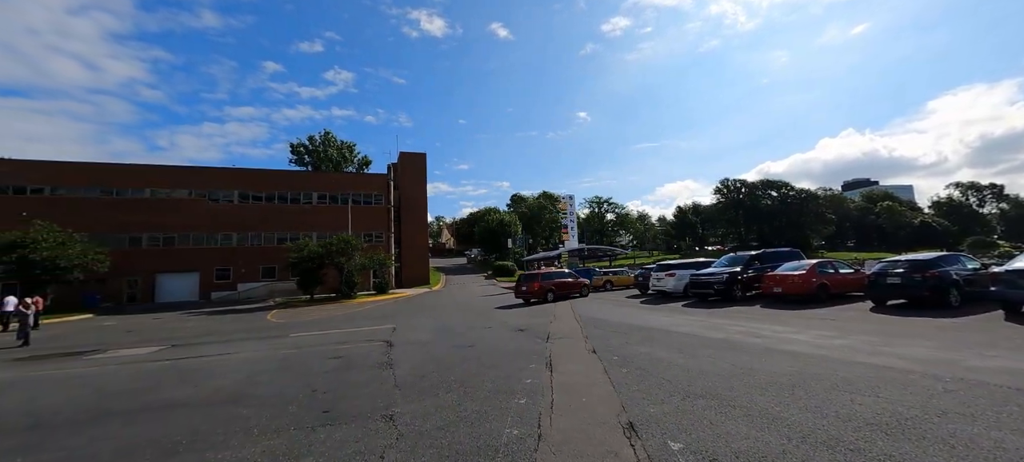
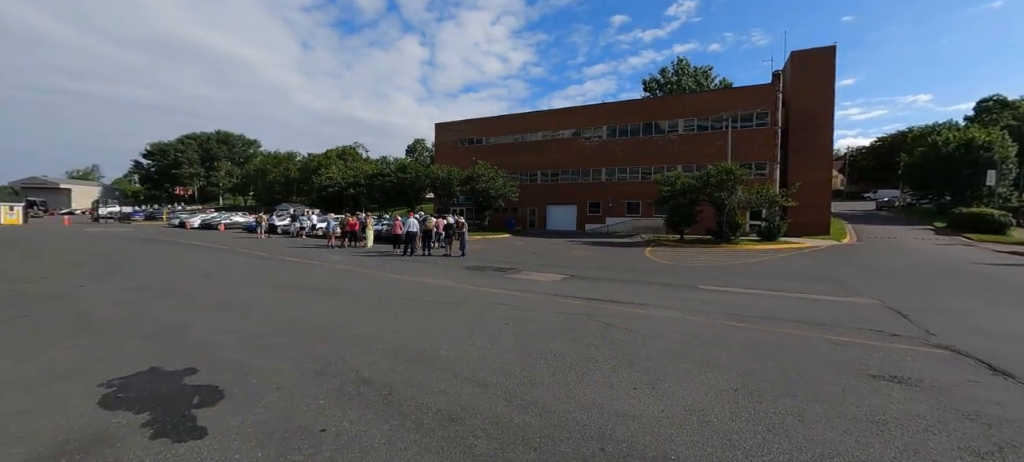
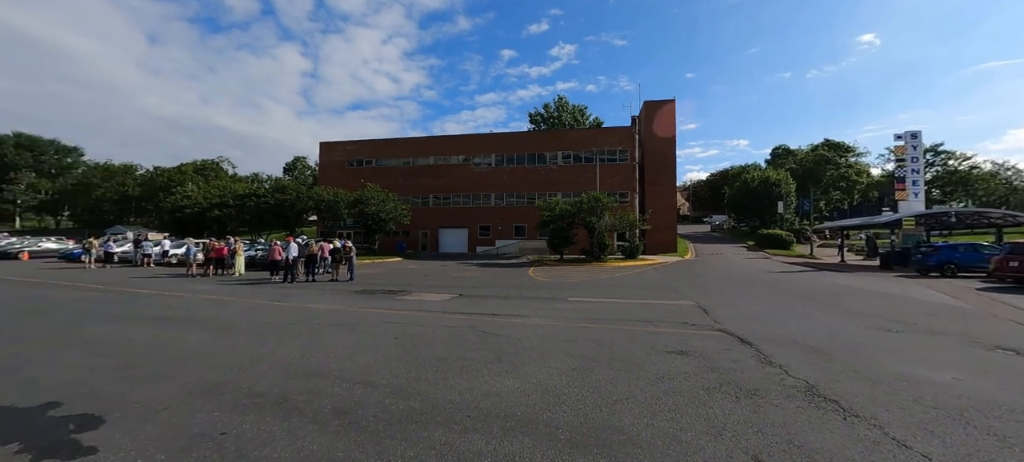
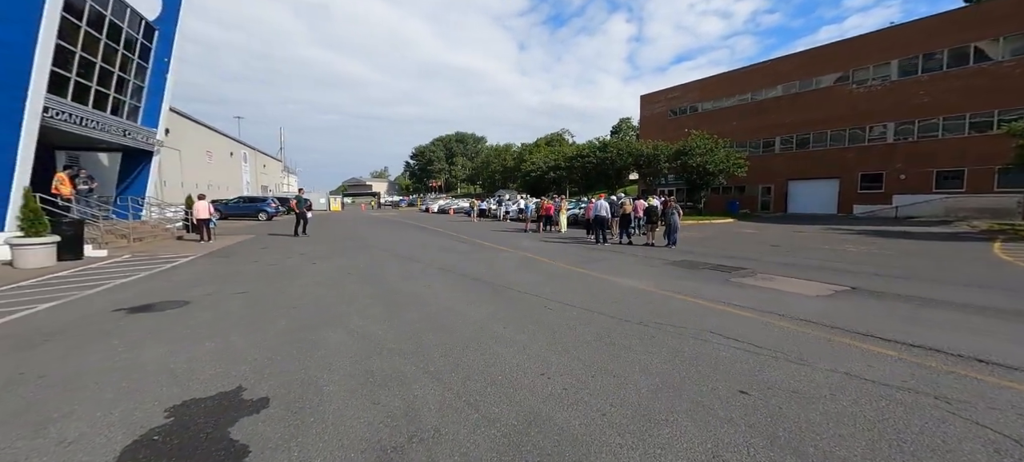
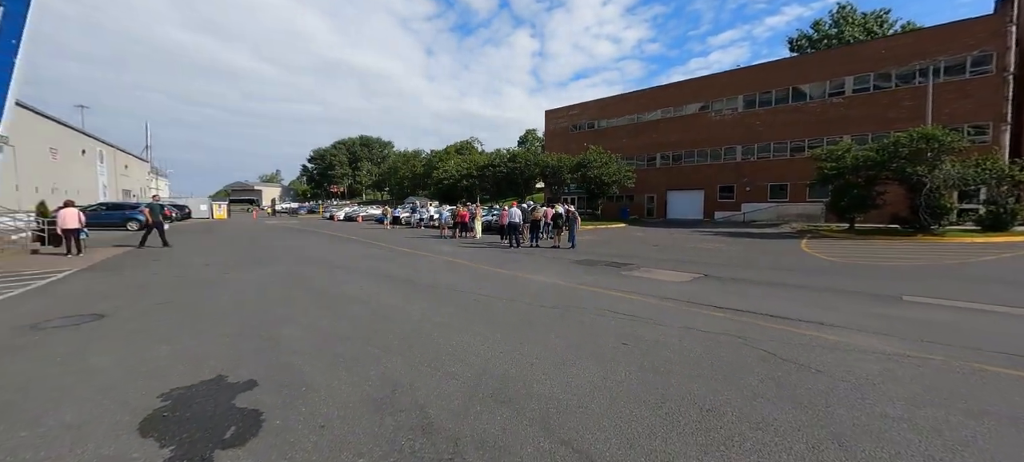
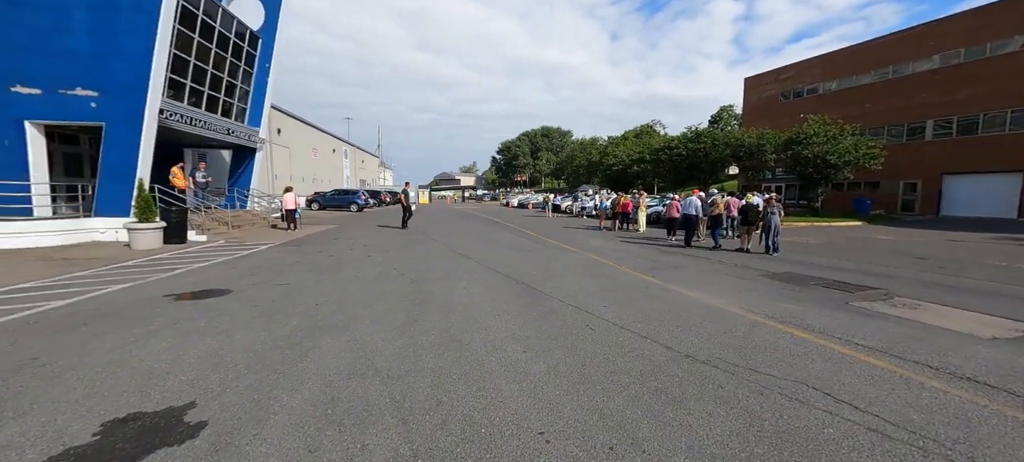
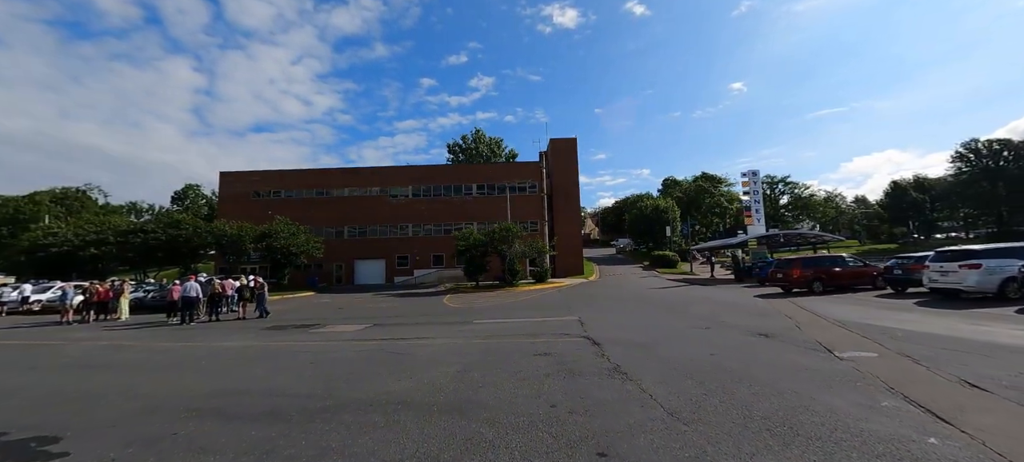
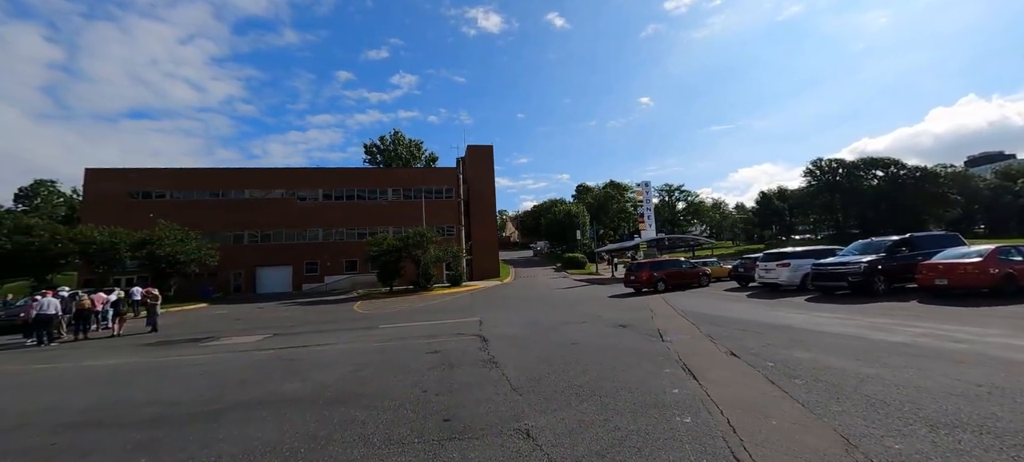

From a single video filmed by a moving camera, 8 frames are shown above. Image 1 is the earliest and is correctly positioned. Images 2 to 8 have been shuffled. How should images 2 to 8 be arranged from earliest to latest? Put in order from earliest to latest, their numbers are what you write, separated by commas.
8, 7, 3, 2, 5, 4, 6
